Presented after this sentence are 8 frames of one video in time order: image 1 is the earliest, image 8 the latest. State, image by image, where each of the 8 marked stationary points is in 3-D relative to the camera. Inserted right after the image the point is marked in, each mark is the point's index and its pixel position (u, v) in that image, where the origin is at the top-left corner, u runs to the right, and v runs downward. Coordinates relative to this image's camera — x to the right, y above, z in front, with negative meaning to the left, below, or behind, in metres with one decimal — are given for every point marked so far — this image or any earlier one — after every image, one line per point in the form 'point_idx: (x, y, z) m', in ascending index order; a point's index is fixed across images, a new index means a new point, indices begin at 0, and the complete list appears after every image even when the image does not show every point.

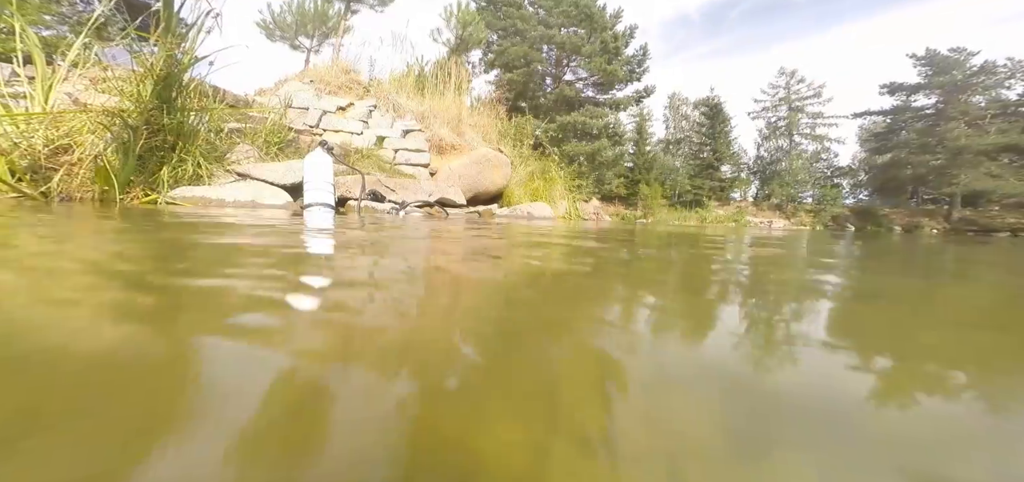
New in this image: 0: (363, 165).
0: (-2.0, +1.0, +5.8) m
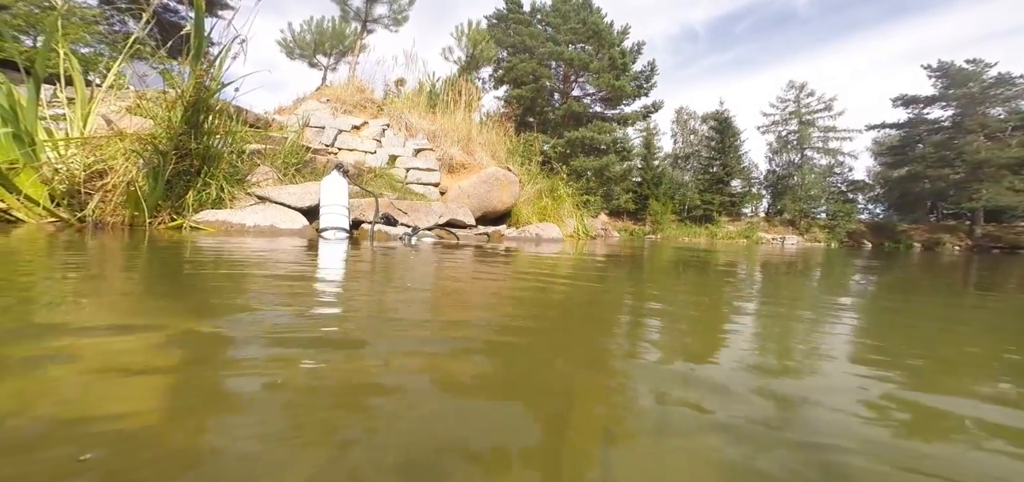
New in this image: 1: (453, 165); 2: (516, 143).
0: (-1.8, +0.7, +5.9) m
1: (-1.0, +1.3, +7.8) m
2: (+0.2, +2.3, +10.4) m
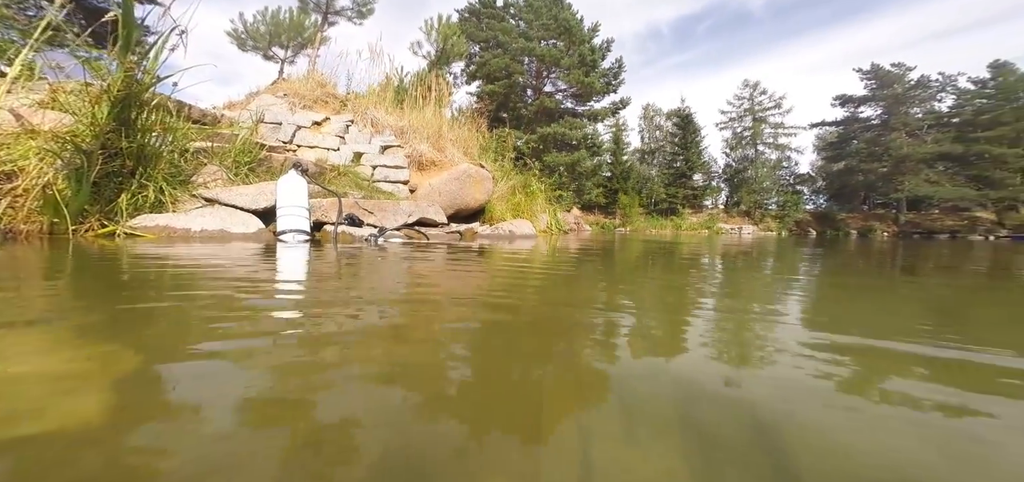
0: (-2.2, +0.7, +5.7) m
1: (-1.5, +1.4, +7.6) m
2: (-0.5, +2.4, +10.3) m
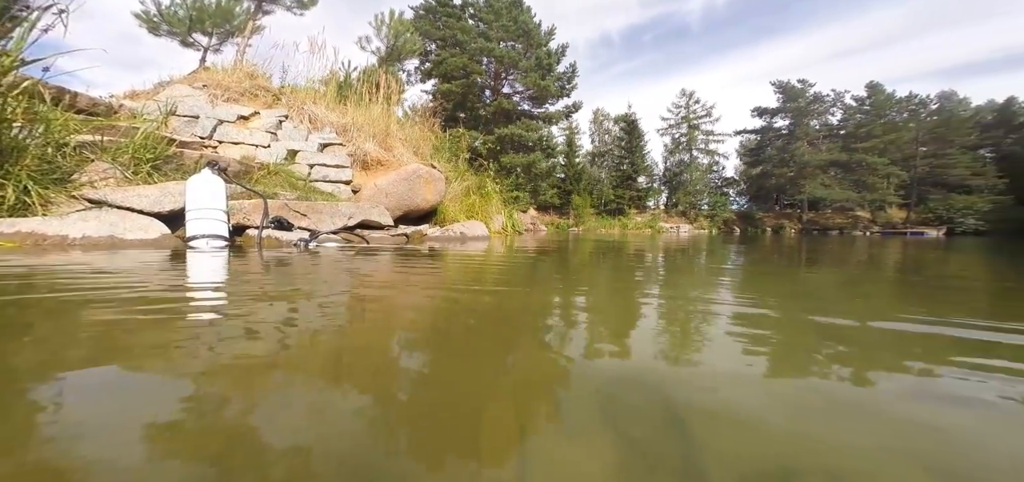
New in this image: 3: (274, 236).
0: (-2.9, +0.7, +5.3) m
1: (-2.4, +1.3, +7.3) m
2: (-1.6, +2.3, +10.0) m
3: (-2.2, +0.1, +4.1) m
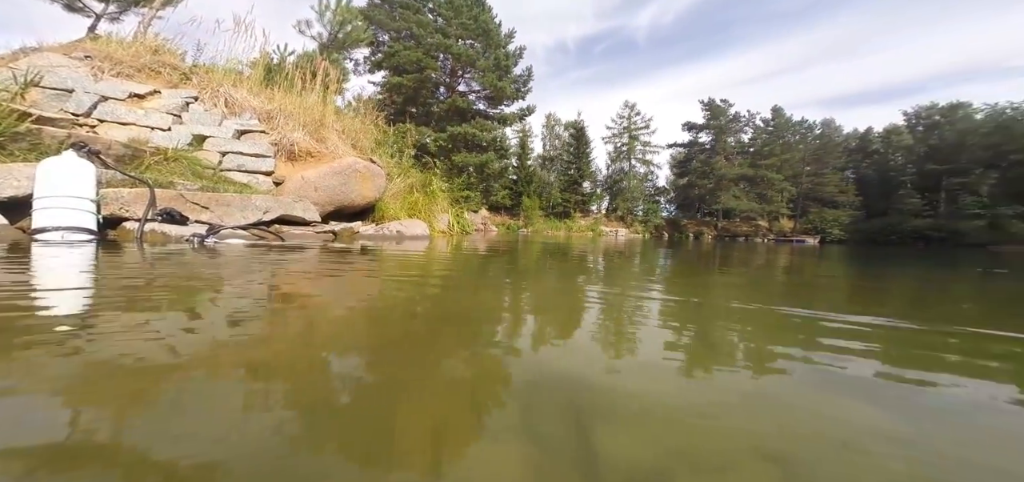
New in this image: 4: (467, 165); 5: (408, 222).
0: (-3.6, +0.8, +4.8) m
1: (-3.3, +1.4, +6.9) m
2: (-2.9, +2.3, +9.7) m
3: (-2.8, +0.1, +3.7) m
4: (-1.5, +2.1, +12.4) m
5: (-1.8, +0.3, +7.5) m
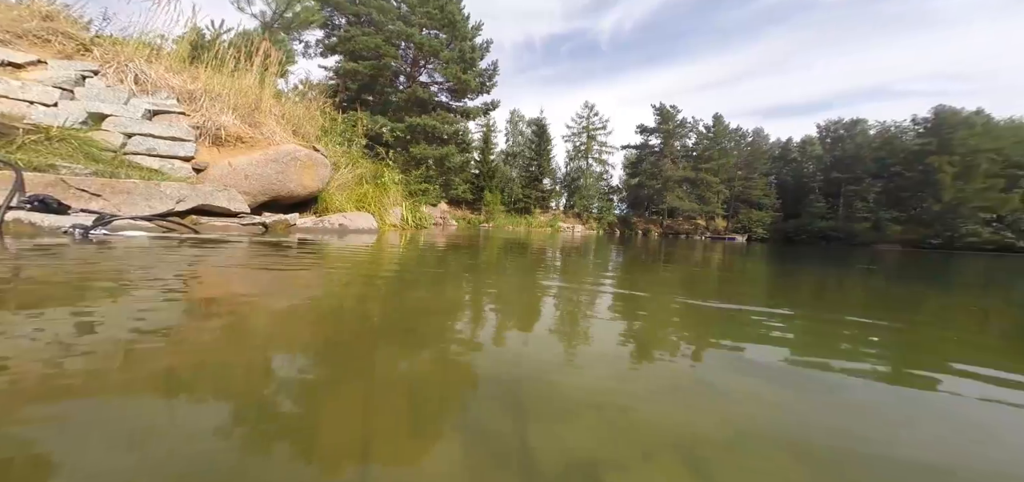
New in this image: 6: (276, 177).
0: (-4.2, +0.9, +4.3) m
1: (-4.1, +1.5, +6.4) m
2: (-3.9, +2.5, +9.2) m
3: (-3.3, +0.2, +3.3) m
4: (-2.9, +2.2, +12.1) m
5: (-2.7, +0.4, +7.1) m
6: (-3.4, +0.9, +6.1) m
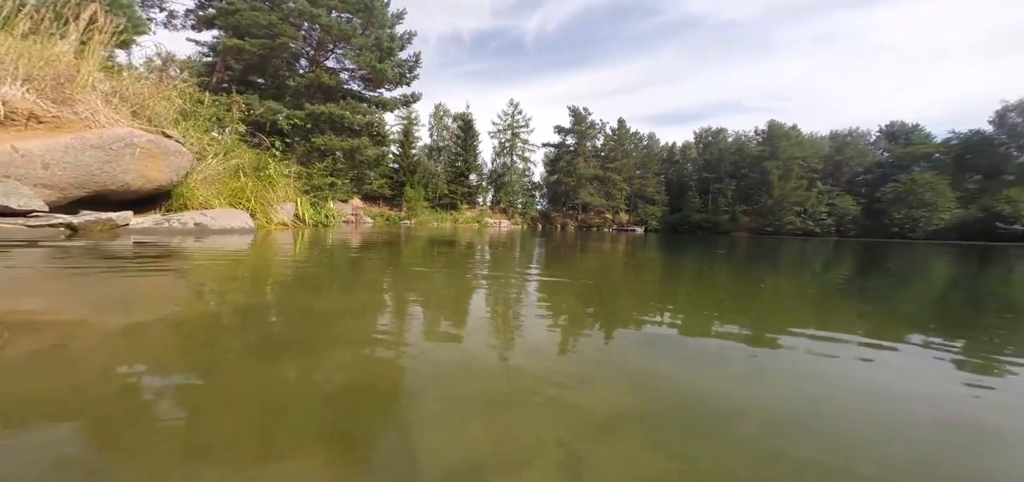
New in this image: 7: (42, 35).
0: (-5.3, +0.8, +2.9) m
1: (-5.7, +1.4, +5.0) m
2: (-6.1, +2.4, +7.8) m
3: (-4.2, +0.1, +2.1) m
4: (-5.6, +2.2, +10.8) m
5: (-4.4, +0.4, +6.0) m
6: (-4.9, +0.9, +4.8) m
7: (-6.1, +2.6, +5.6) m
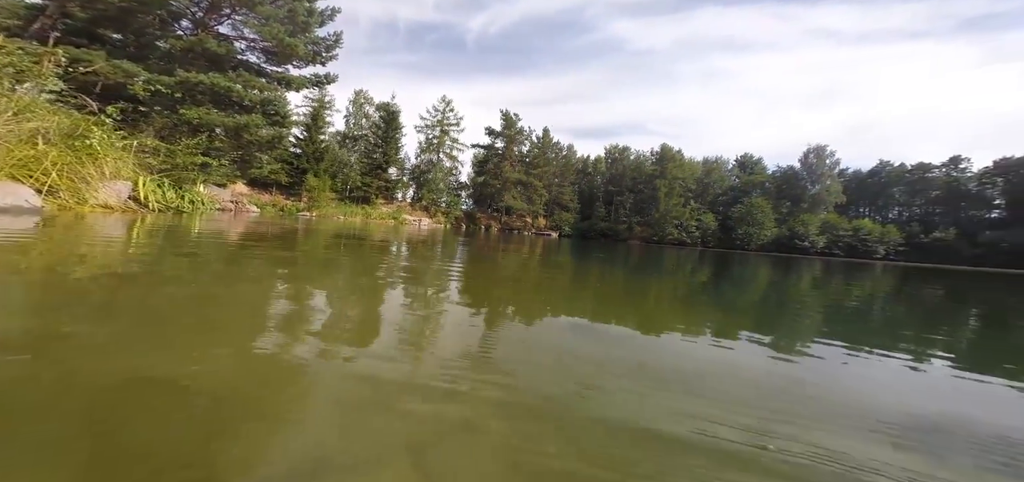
0: (-6.8, +1.0, +1.1) m
1: (-7.6, +1.7, +3.0) m
2: (-8.6, +2.8, +5.6) m
3: (-5.6, +0.3, +0.6) m
4: (-8.9, +2.6, +8.7) m
5: (-6.7, +0.6, +4.3) m
6: (-6.8, +1.1, +3.0) m
7: (-8.2, +2.9, +3.5) m
